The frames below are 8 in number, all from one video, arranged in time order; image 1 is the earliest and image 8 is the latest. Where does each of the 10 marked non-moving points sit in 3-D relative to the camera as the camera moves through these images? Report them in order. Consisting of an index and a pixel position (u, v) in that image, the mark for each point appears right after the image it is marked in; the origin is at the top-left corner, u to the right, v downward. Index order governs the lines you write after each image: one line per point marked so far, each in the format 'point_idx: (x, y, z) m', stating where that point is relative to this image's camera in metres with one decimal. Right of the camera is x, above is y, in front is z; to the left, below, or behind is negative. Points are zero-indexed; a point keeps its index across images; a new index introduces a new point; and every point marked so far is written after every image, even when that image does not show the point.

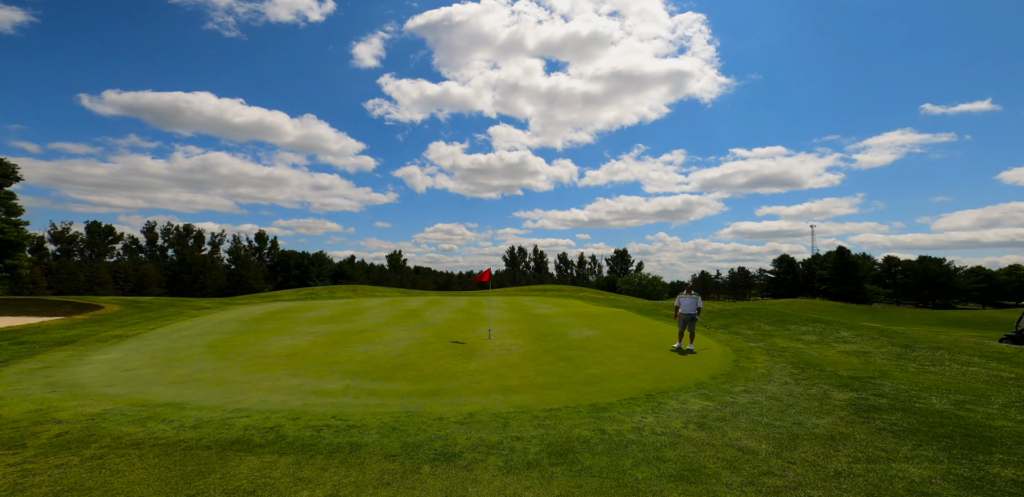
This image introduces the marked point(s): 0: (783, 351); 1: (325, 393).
0: (+11.3, -4.3, +18.2) m
1: (-5.1, -3.8, +11.6) m
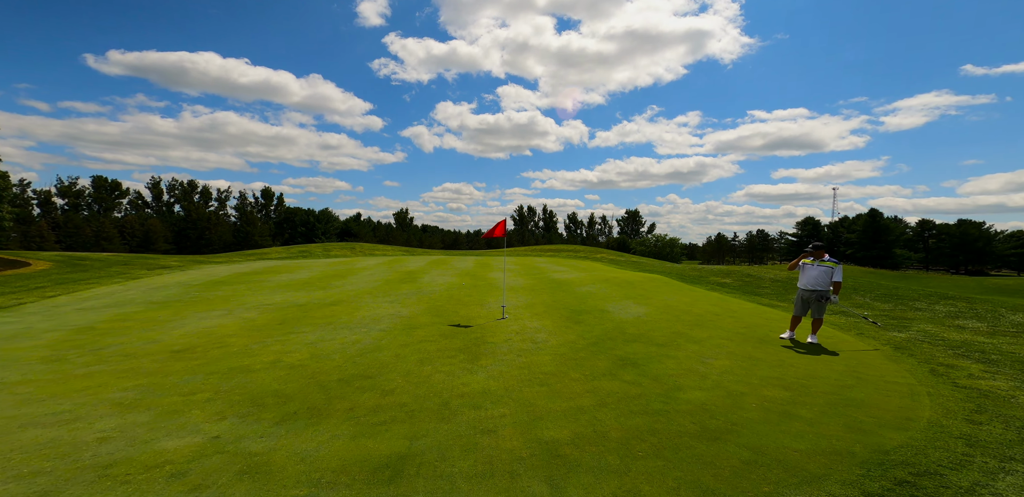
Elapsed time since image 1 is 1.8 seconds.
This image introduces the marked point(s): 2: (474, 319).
0: (+12.2, -2.7, +11.4) m
1: (-4.4, -2.6, +5.1) m
2: (-1.4, -2.6, +15.6) m
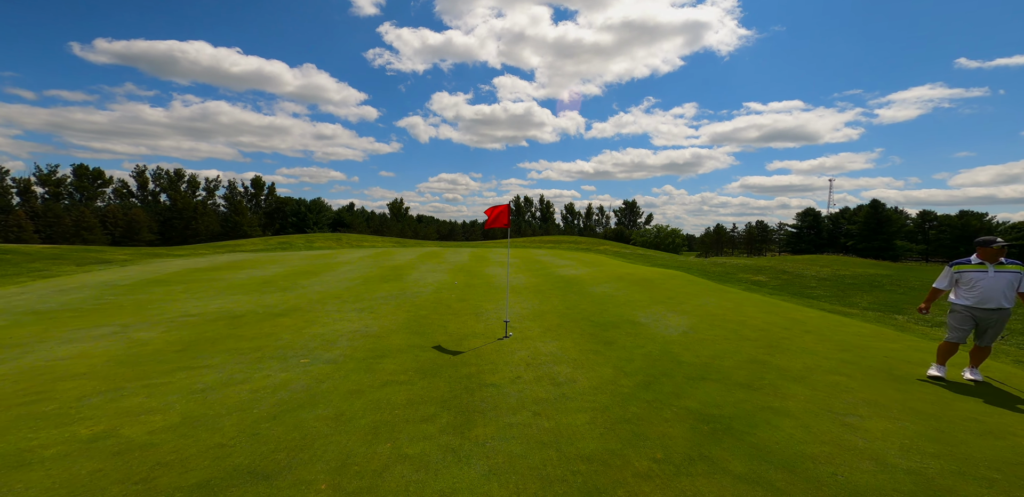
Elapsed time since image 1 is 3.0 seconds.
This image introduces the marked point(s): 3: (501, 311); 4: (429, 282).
0: (+12.4, -2.6, +7.3) m
1: (-4.1, -2.6, +0.8) m
2: (-1.2, -2.4, +11.4) m
3: (-0.4, -2.1, +14.4) m
4: (-3.9, -1.4, +19.7) m
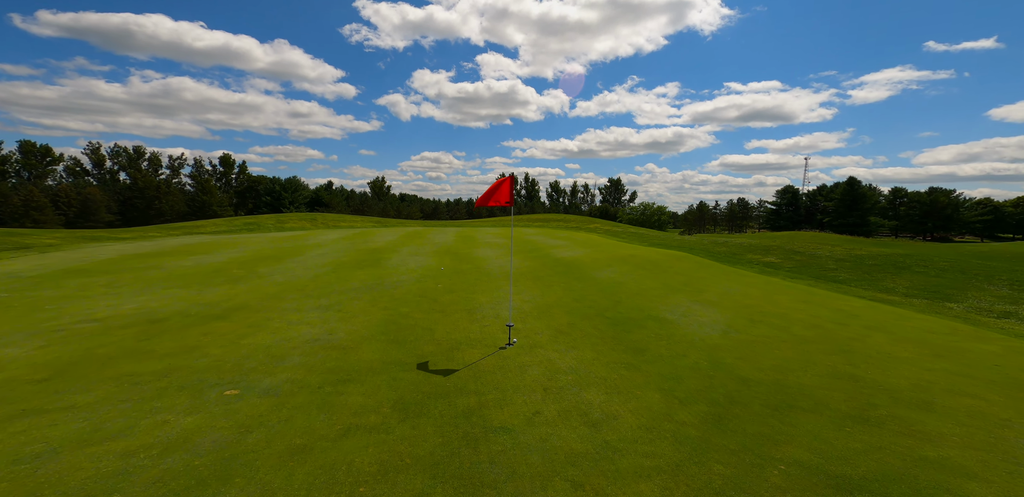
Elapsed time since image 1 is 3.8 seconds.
0: (+12.7, -2.3, +5.3) m
1: (-3.6, -2.8, -1.9) m
2: (-1.1, -2.0, +8.8) m
3: (-0.4, -1.6, +11.8) m
4: (-4.1, -0.7, +17.0) m
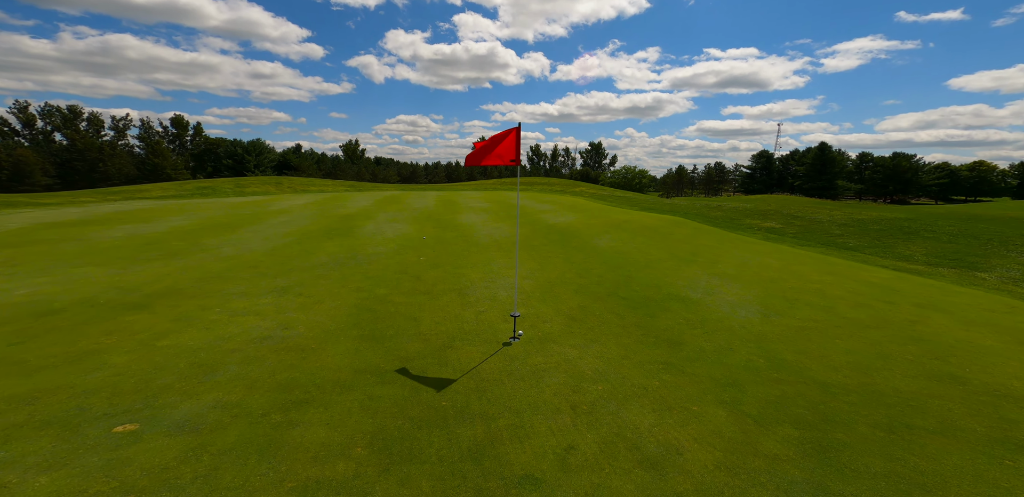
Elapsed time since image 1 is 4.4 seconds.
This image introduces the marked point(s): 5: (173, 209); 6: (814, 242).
0: (+13.0, -2.0, +4.1) m
1: (-2.9, -3.2, -3.7) m
2: (-0.9, -1.6, +6.9) m
3: (-0.4, -0.9, +9.9) m
4: (-4.3, +0.4, +14.8) m
5: (-14.9, +1.5, +19.3) m
6: (+13.3, +0.3, +19.3) m
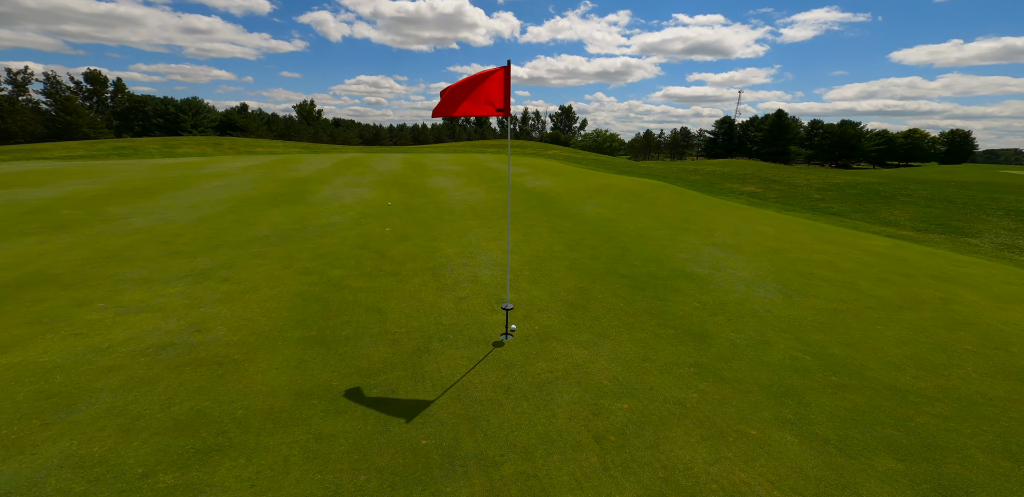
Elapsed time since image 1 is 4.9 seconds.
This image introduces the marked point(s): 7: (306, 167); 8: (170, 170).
0: (+13.1, -1.8, +3.8) m
1: (-2.1, -3.8, -5.2) m
2: (-1.0, -1.3, +5.4) m
3: (-0.7, -0.3, +8.4) m
4: (-5.0, +1.3, +12.8) m
5: (-15.9, +2.6, +16.3) m
6: (+12.2, +1.8, +18.6) m
7: (-9.2, +3.7, +19.6) m
8: (-13.6, +3.1, +17.6) m
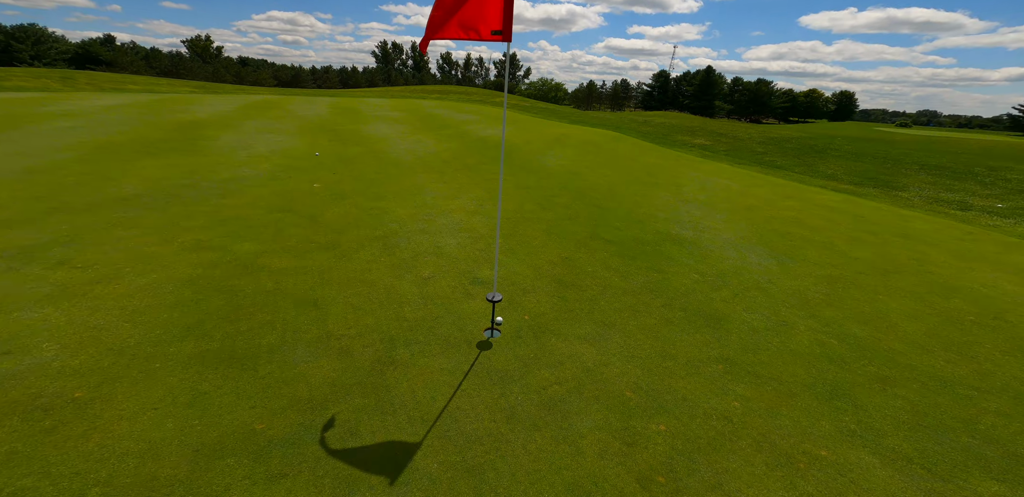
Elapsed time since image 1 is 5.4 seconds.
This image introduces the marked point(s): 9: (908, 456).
0: (+13.1, -1.4, +4.5) m
1: (-0.5, -4.7, -6.3) m
2: (-1.0, -1.1, +4.0) m
3: (-1.2, +0.2, +6.9) m
4: (-6.1, +2.2, +10.4) m
5: (-17.4, +3.5, +12.2) m
6: (+10.1, +3.7, +18.7) m
7: (-11.3, +5.1, +16.3) m
8: (-15.4, +4.2, +13.7) m
9: (+3.1, -1.6, +3.4) m
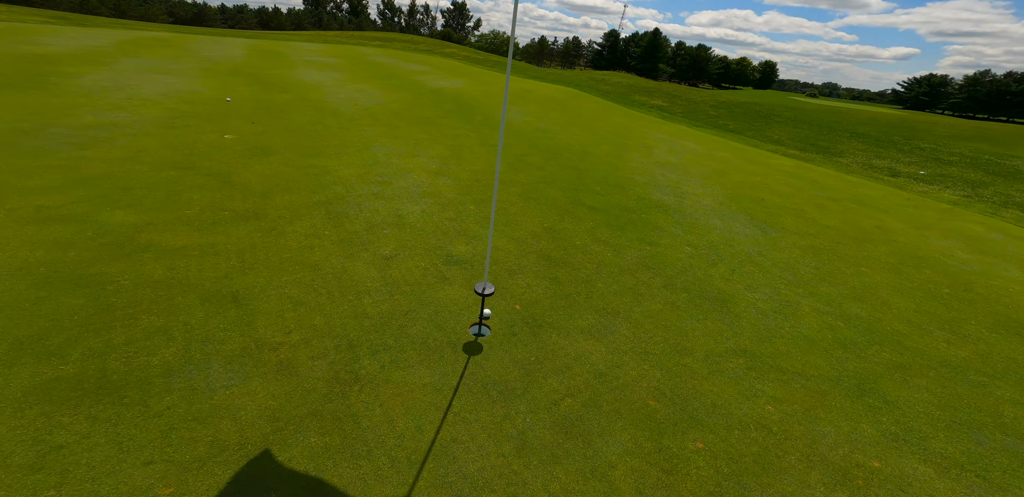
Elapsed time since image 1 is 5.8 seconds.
0: (+13.0, -1.0, +5.5) m
1: (+0.9, -5.5, -6.6) m
2: (-1.0, -1.0, +3.1) m
3: (-1.6, +0.5, +5.8) m
4: (-6.9, +2.7, +8.5) m
5: (-18.4, +4.1, +8.7) m
6: (+8.1, +5.3, +18.6) m
7: (-12.9, +6.1, +13.4) m
8: (-16.5, +4.9, +10.4) m
9: (+3.1, -1.5, +3.1) m
